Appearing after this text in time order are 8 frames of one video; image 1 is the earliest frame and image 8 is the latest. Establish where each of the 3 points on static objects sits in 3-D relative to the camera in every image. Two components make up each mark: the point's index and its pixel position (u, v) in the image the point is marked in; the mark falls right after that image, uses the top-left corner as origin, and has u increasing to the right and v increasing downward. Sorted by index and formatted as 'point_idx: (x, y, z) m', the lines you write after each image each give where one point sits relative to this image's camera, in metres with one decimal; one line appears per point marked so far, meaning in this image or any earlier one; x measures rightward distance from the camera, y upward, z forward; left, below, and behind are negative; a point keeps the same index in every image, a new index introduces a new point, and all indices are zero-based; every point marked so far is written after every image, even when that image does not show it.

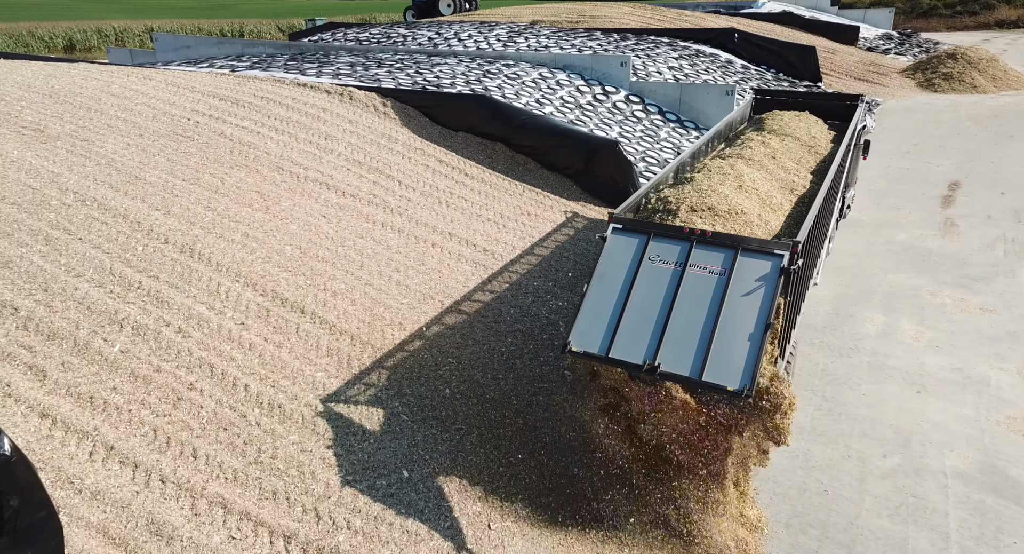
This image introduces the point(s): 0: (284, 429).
0: (-2.1, -1.4, +7.1) m
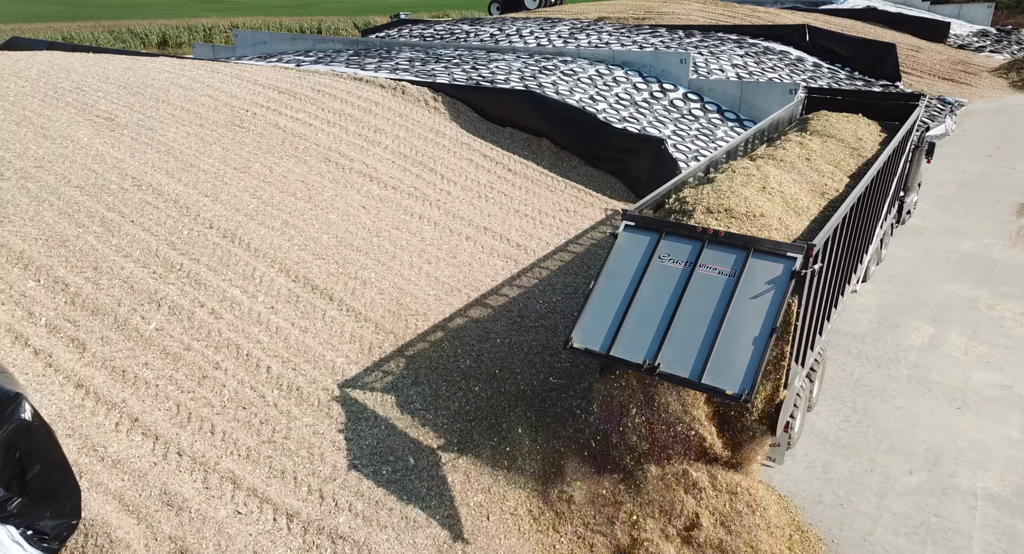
0: (-2.0, -1.2, +7.4) m
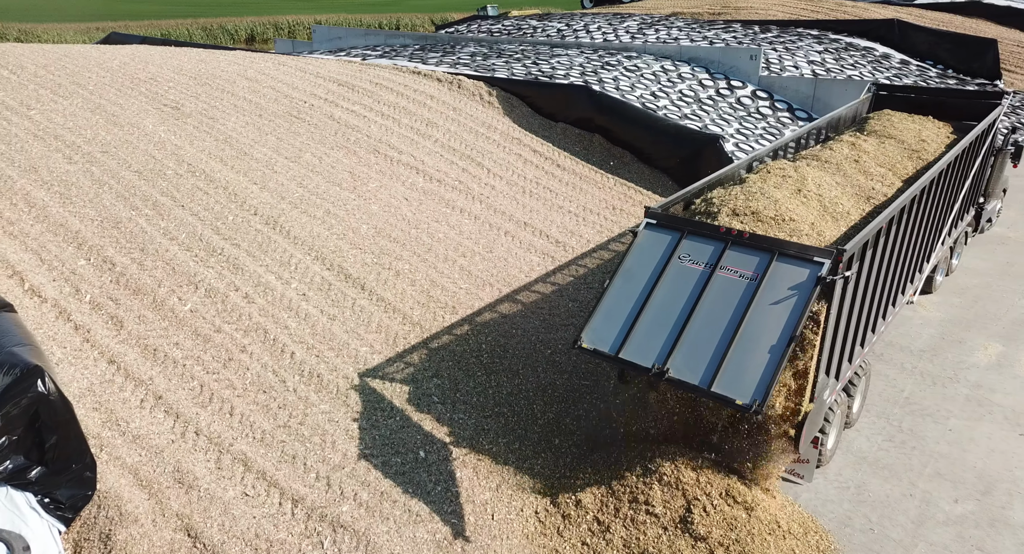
0: (-1.8, -1.1, +7.4) m
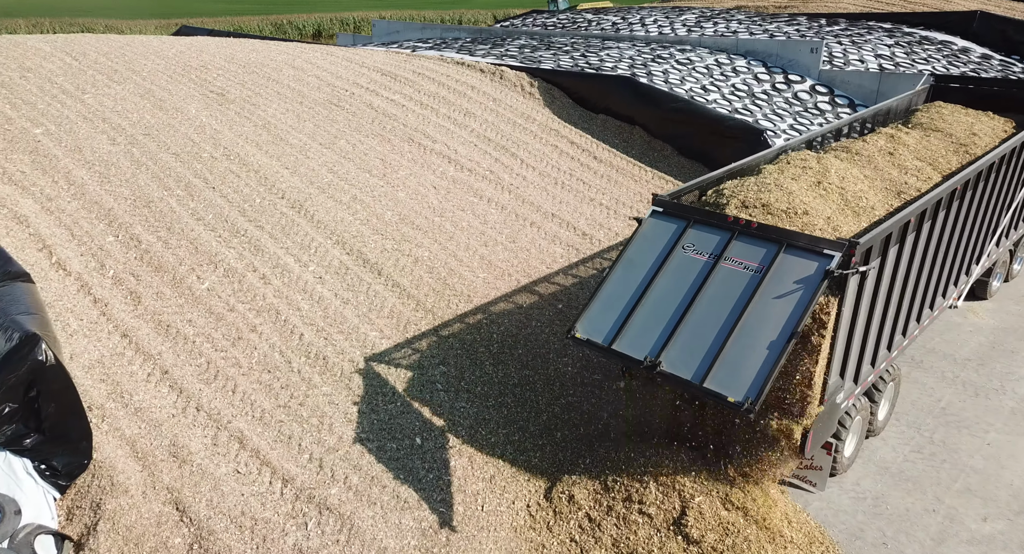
0: (-1.8, -1.0, +7.4) m
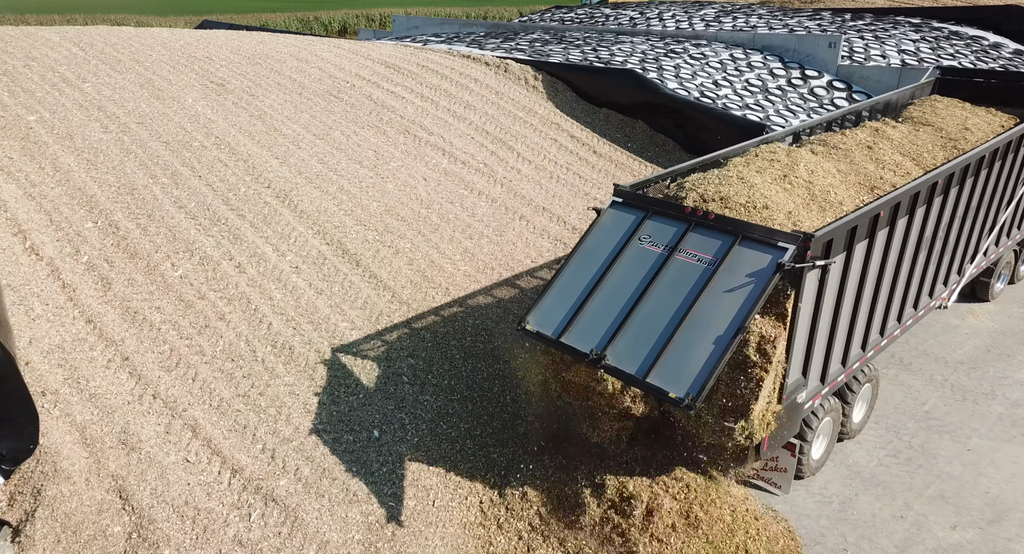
0: (-2.1, -0.8, +7.3) m
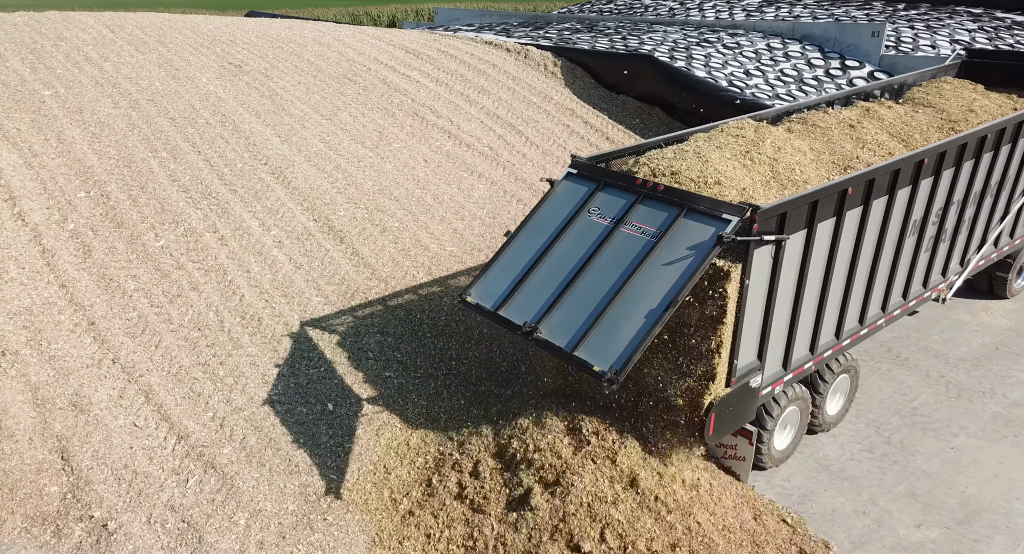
0: (-2.4, -0.6, +7.2) m
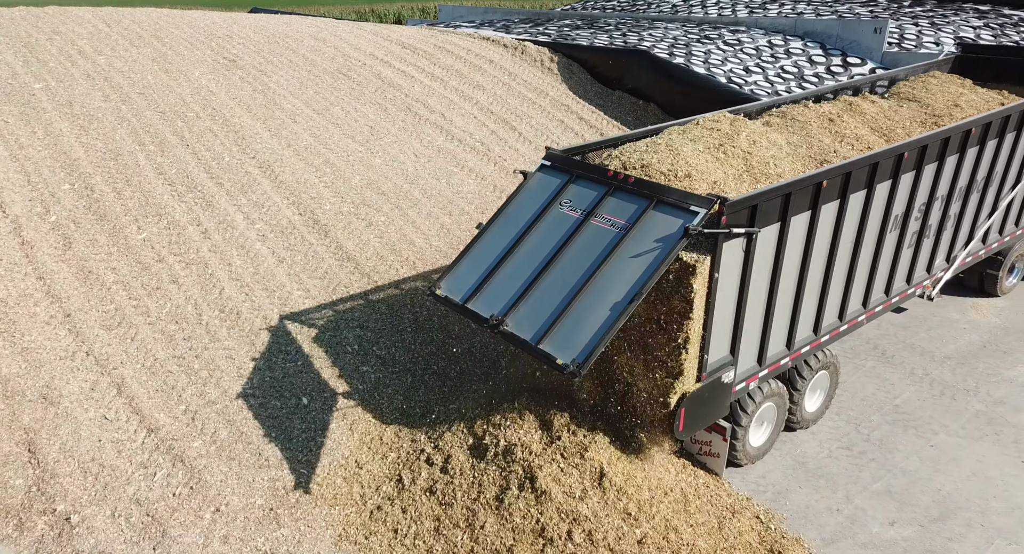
0: (-2.6, -0.5, +7.1) m
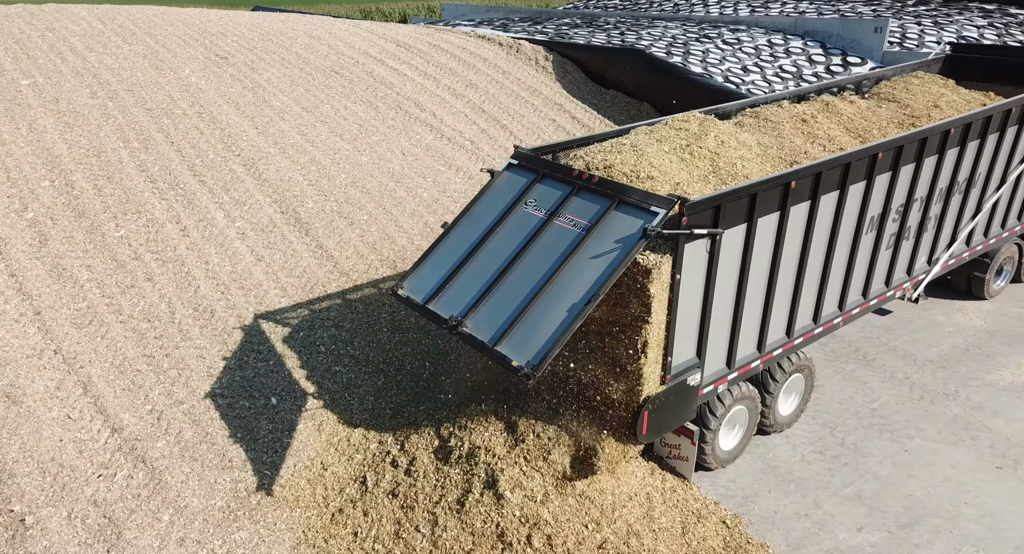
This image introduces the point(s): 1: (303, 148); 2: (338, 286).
0: (-2.8, -0.5, +7.0) m
1: (-2.7, +1.6, +10.1) m
2: (-1.7, -0.1, +7.8) m
